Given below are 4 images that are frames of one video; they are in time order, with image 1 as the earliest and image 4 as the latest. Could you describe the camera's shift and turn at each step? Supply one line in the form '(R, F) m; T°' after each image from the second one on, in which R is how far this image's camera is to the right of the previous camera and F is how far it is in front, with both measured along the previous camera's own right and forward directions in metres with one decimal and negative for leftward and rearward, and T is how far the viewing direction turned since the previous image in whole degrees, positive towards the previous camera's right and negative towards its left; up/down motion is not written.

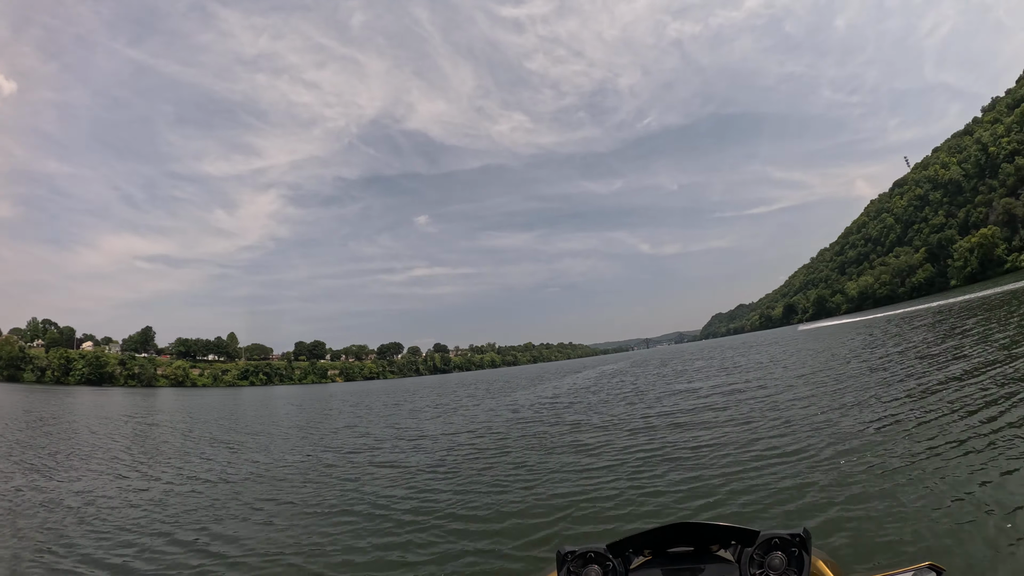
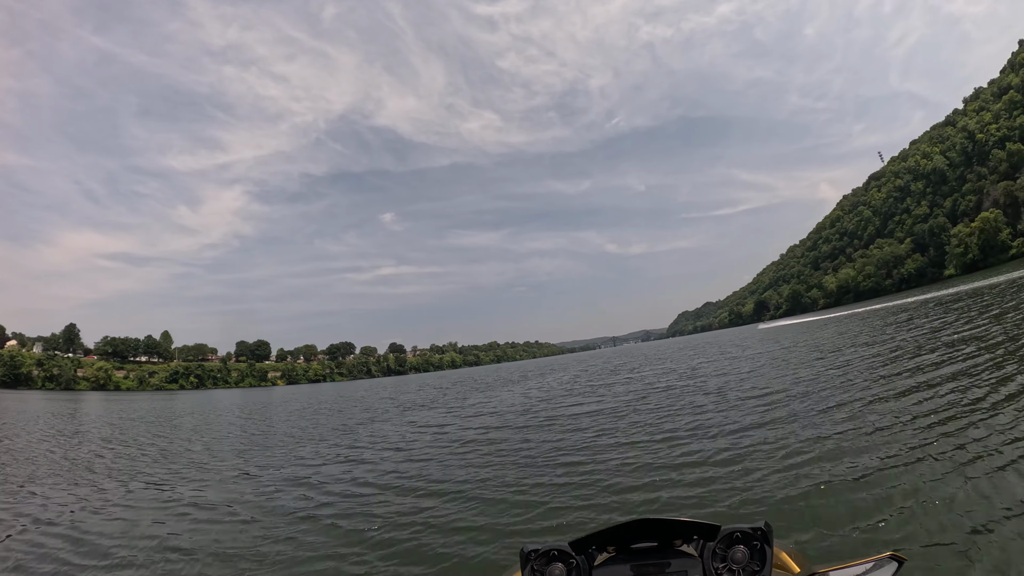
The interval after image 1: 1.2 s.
(+0.7, -0.1) m; +3°
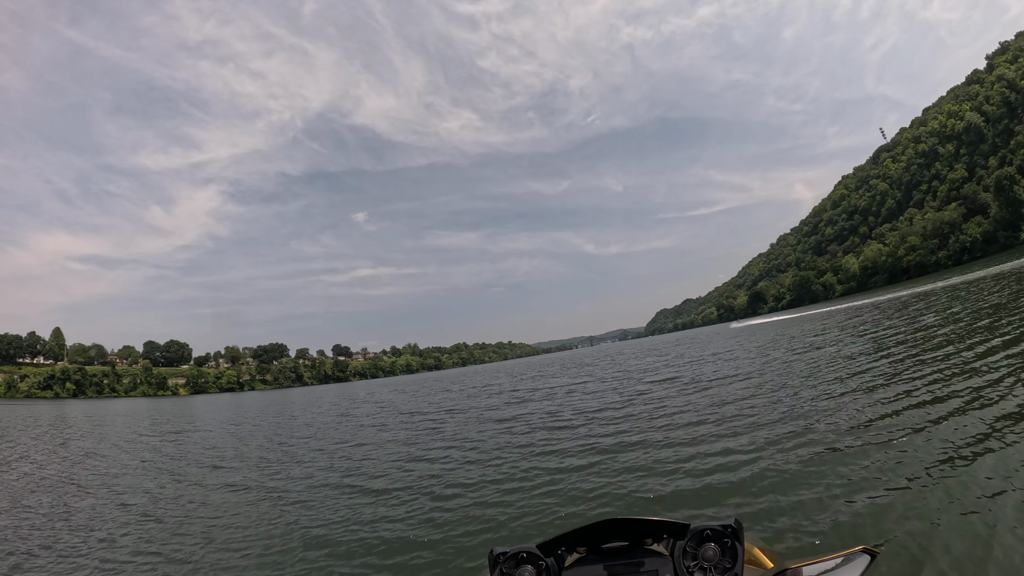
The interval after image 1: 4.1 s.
(+1.4, +0.4) m; +2°
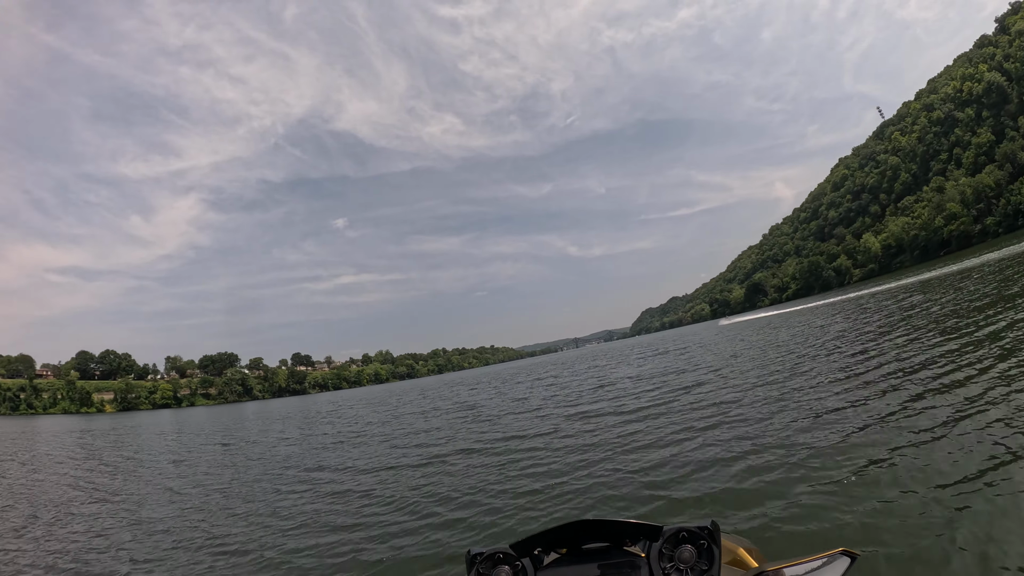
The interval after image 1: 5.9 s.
(+0.7, -0.2) m; +1°
